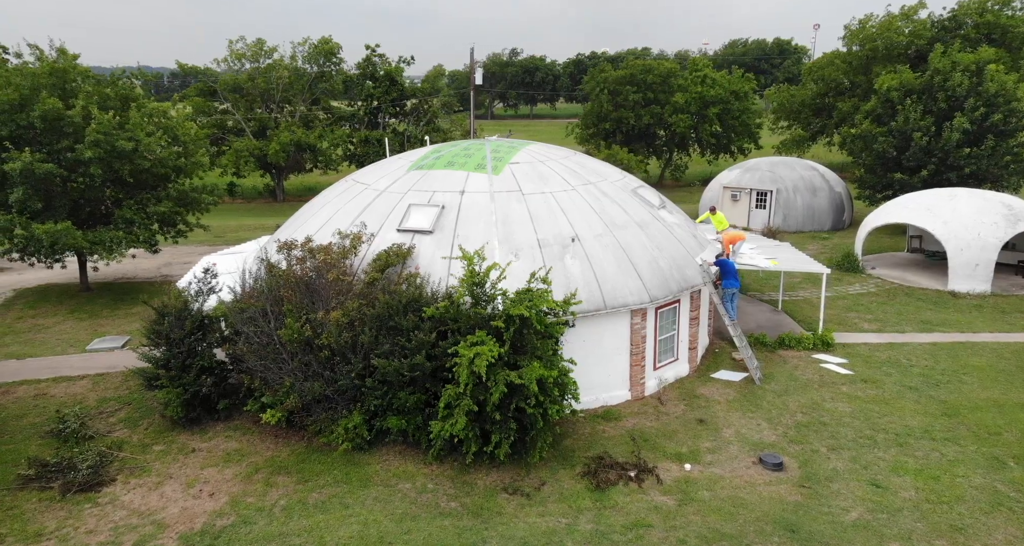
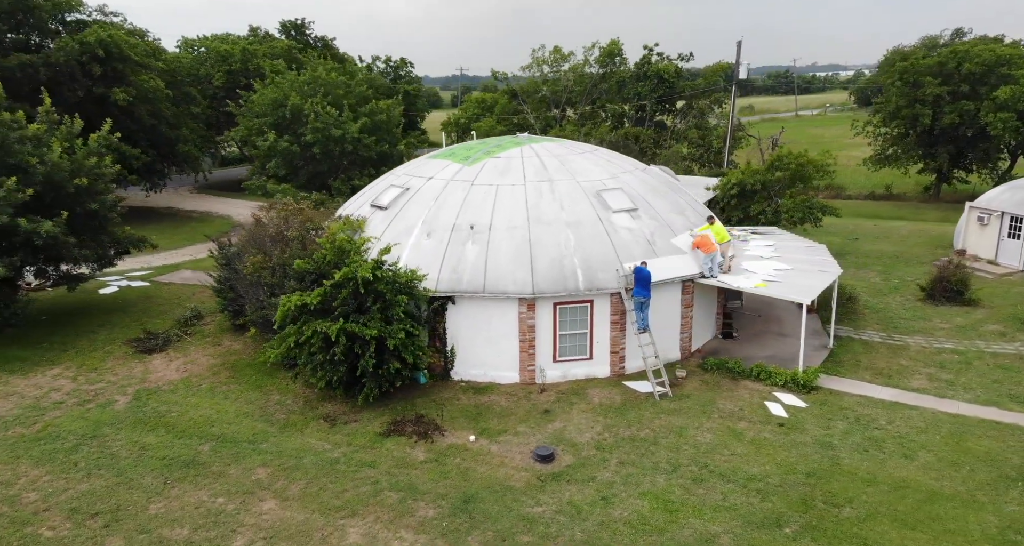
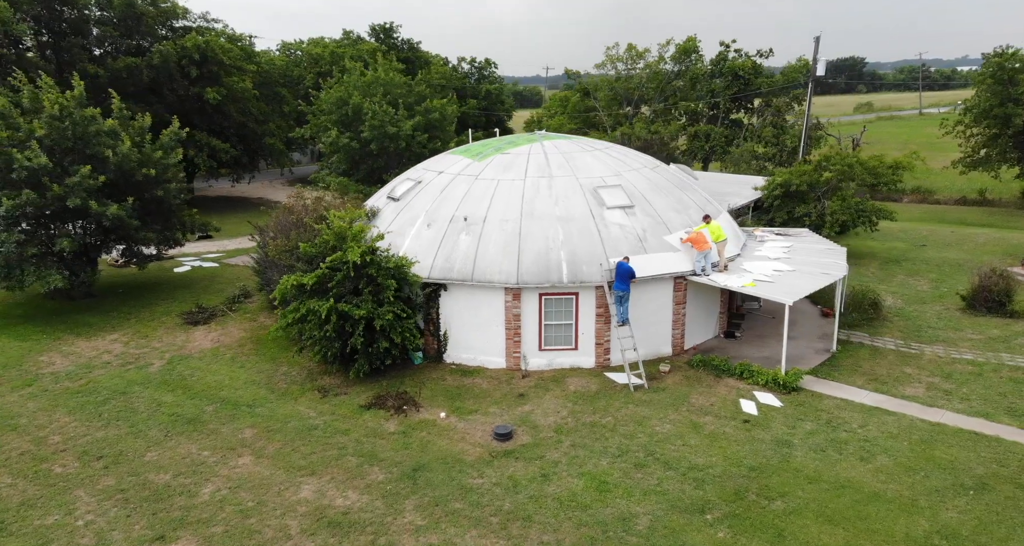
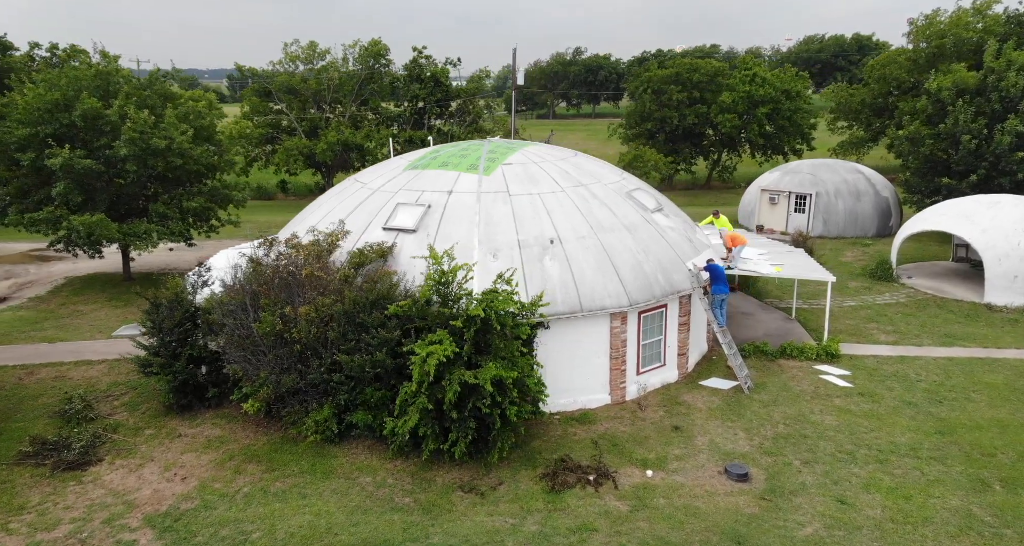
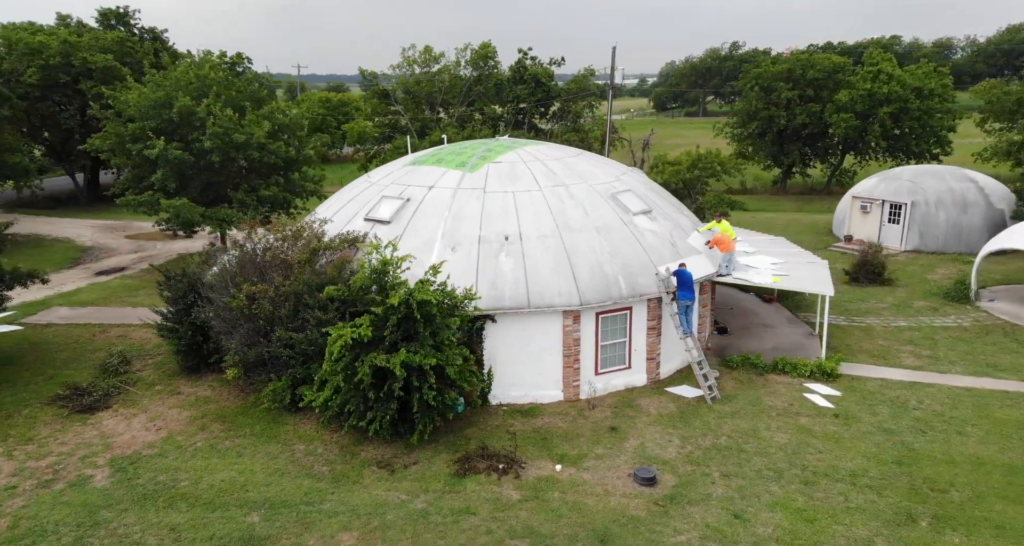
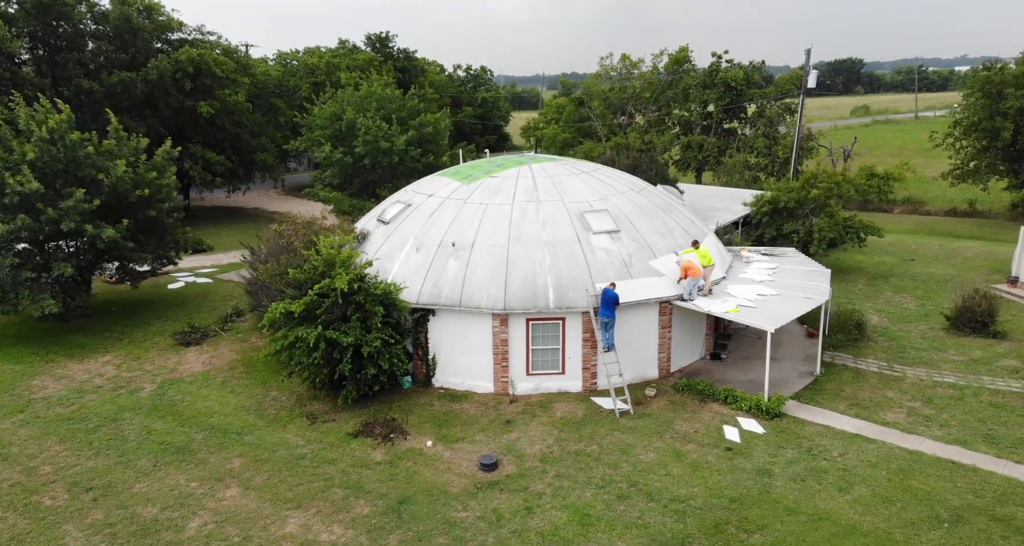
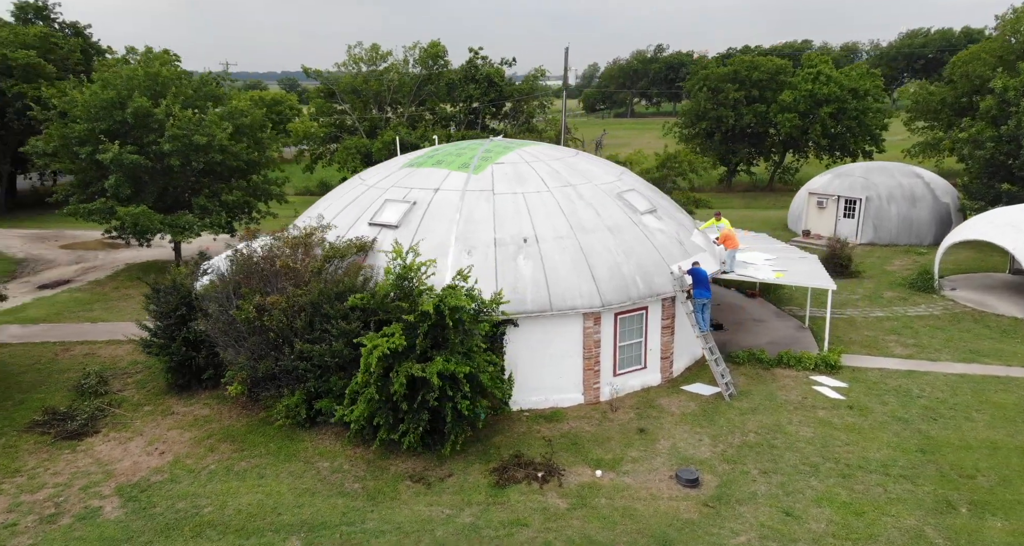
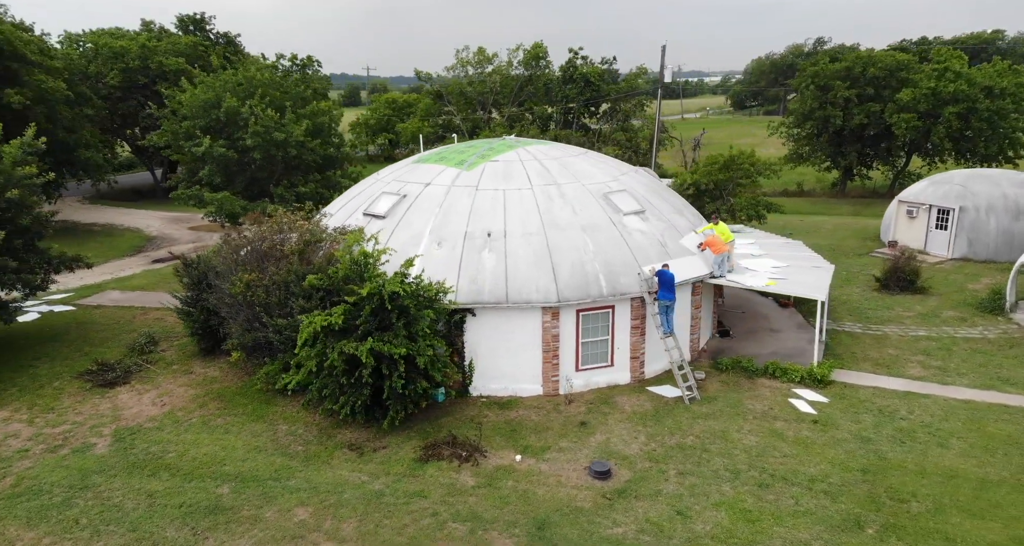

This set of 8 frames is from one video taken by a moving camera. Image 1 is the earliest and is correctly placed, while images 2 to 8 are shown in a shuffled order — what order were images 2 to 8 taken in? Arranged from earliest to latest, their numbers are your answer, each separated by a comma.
4, 7, 5, 8, 2, 3, 6
